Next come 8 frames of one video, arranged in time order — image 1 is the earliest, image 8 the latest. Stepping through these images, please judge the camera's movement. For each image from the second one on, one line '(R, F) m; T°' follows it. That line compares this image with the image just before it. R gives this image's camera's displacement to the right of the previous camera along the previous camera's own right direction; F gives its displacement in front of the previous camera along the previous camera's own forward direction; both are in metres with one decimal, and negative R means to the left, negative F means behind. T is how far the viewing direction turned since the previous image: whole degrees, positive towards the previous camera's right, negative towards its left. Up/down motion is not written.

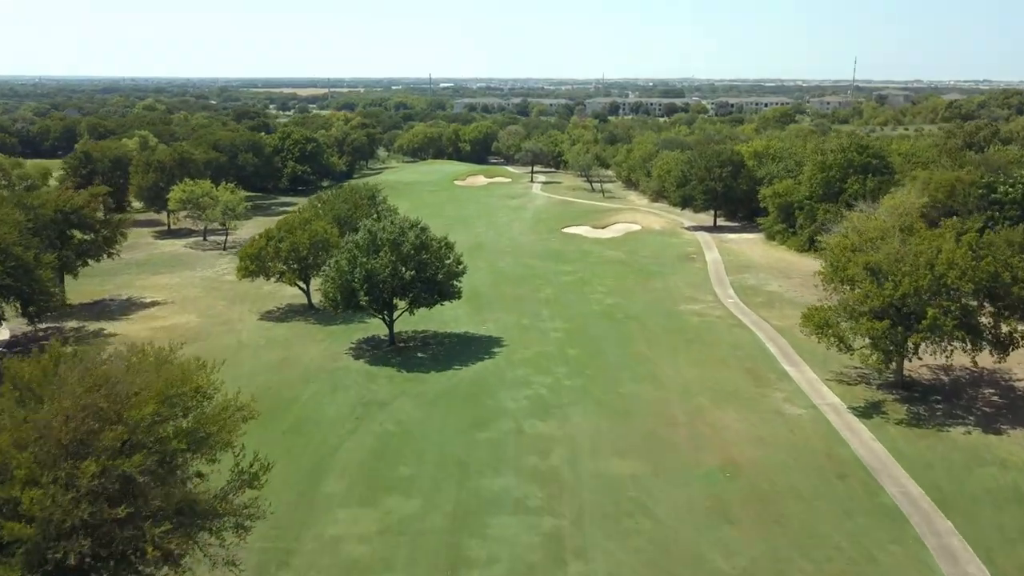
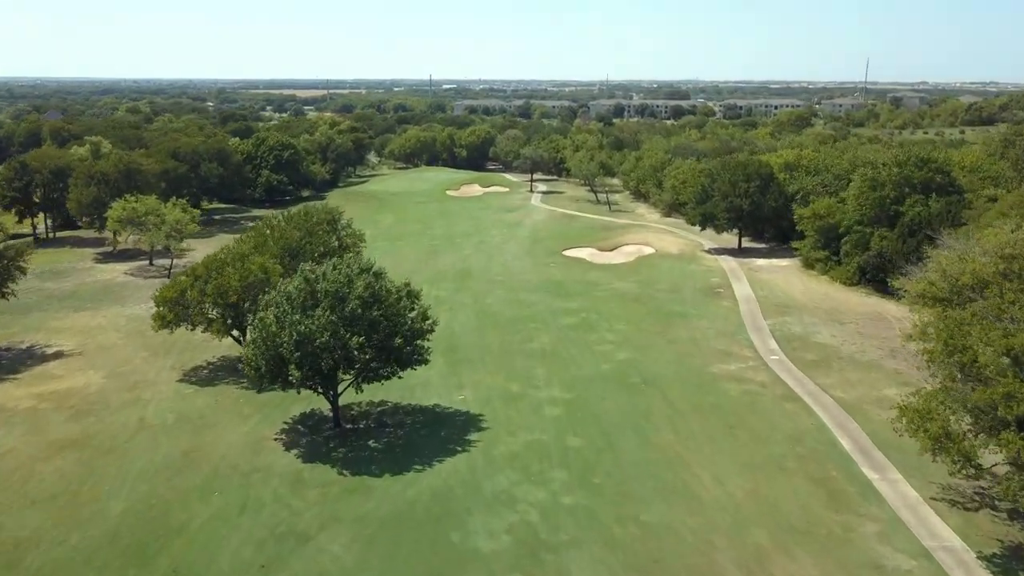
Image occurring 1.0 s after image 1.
(+0.6, +8.1) m; 0°
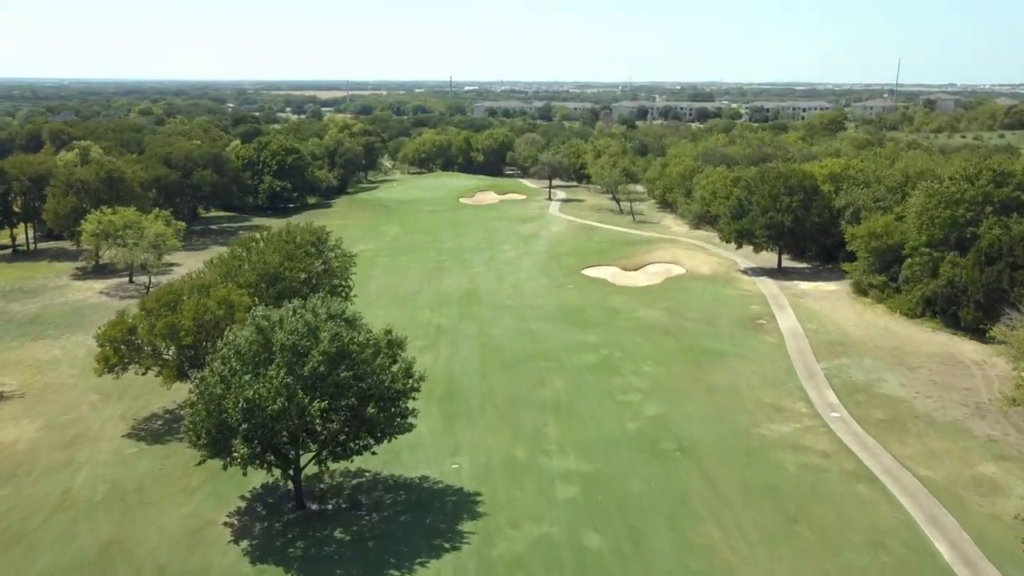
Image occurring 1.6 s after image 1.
(+0.4, +5.1) m; -1°
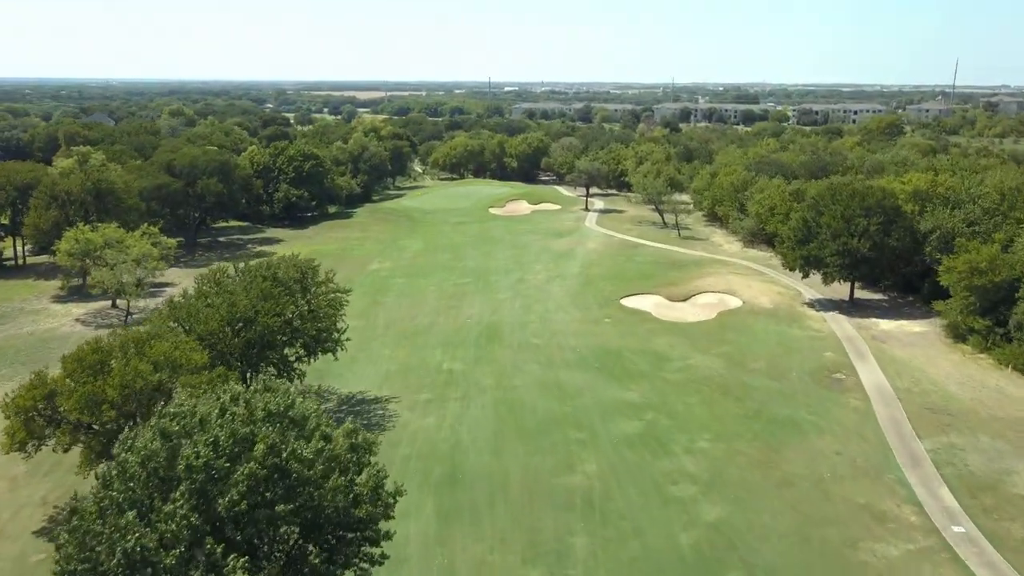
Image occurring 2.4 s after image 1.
(+0.5, +6.0) m; -3°
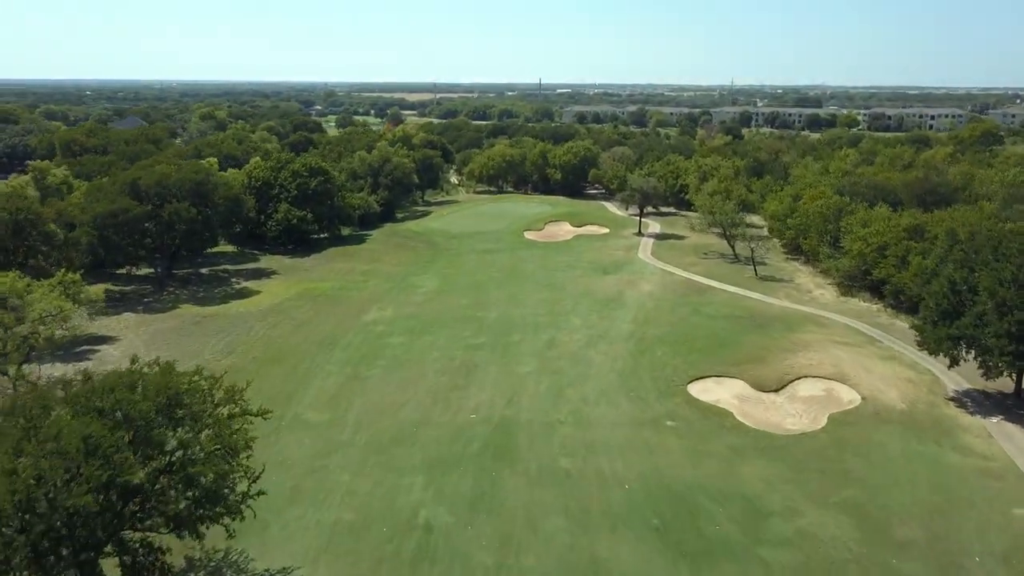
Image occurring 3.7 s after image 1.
(+0.9, +11.2) m; -3°
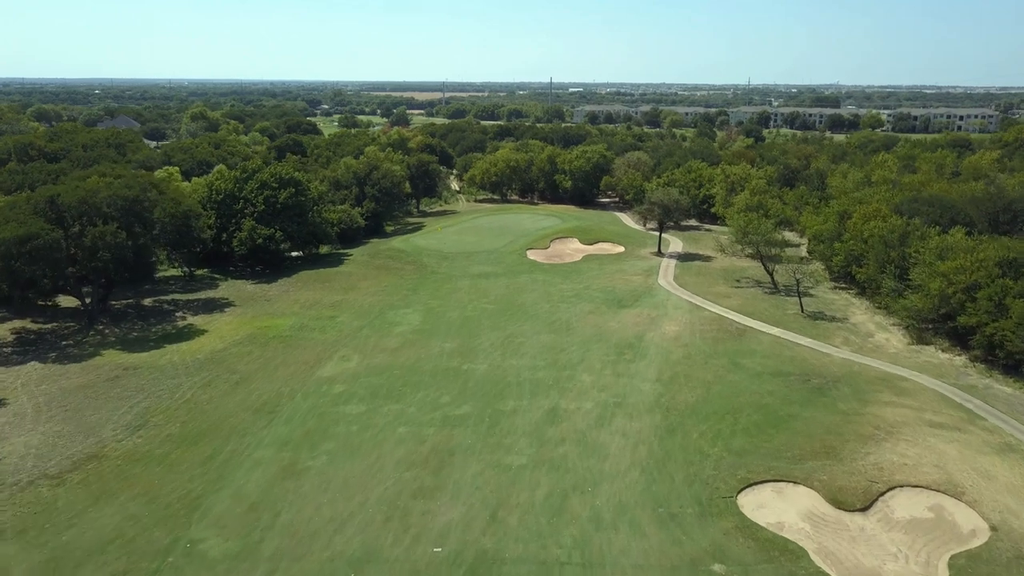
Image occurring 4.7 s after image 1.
(+0.7, +8.4) m; -1°
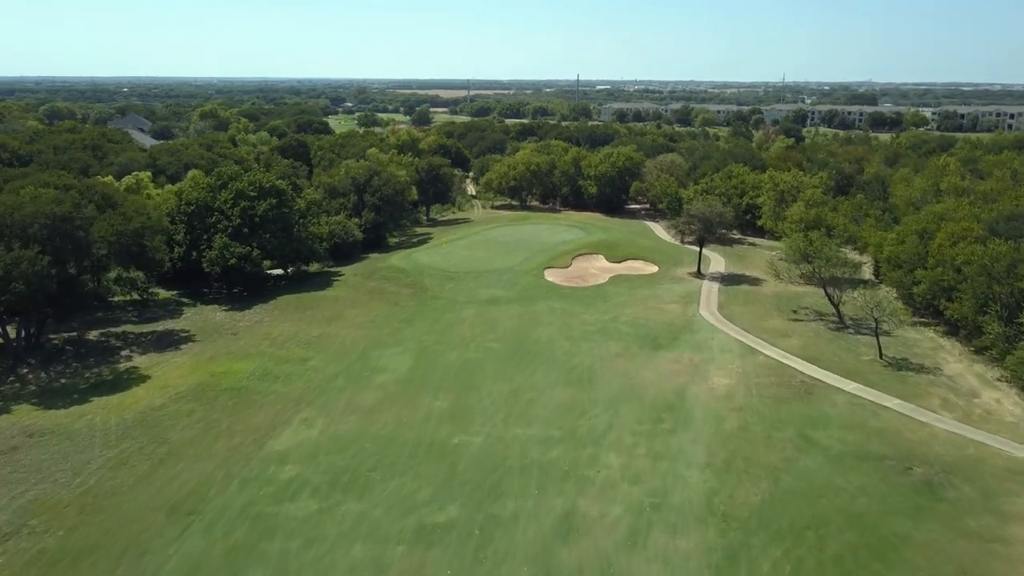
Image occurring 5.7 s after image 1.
(+0.6, +7.7) m; -2°
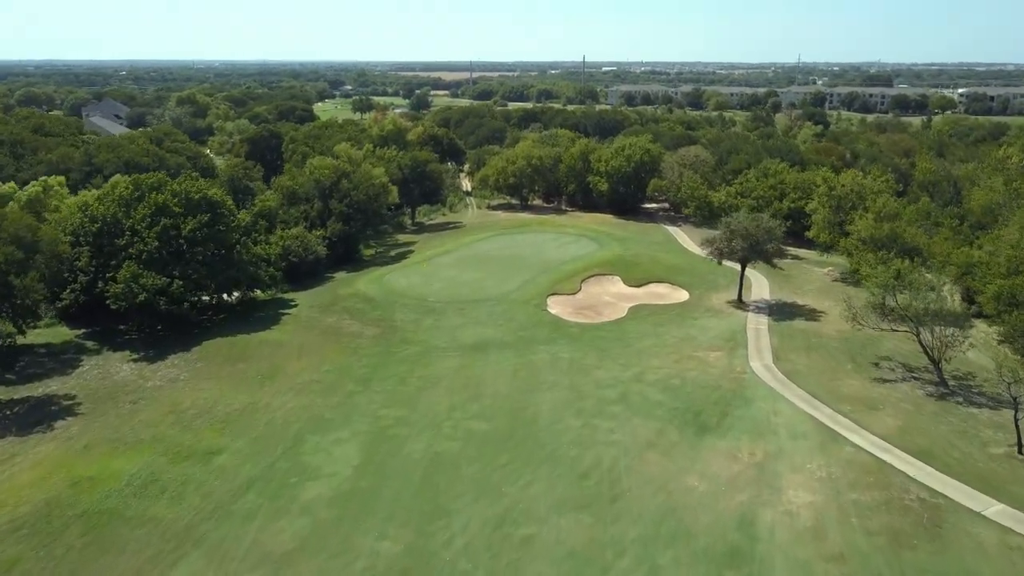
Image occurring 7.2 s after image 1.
(+0.5, +10.0) m; 0°
